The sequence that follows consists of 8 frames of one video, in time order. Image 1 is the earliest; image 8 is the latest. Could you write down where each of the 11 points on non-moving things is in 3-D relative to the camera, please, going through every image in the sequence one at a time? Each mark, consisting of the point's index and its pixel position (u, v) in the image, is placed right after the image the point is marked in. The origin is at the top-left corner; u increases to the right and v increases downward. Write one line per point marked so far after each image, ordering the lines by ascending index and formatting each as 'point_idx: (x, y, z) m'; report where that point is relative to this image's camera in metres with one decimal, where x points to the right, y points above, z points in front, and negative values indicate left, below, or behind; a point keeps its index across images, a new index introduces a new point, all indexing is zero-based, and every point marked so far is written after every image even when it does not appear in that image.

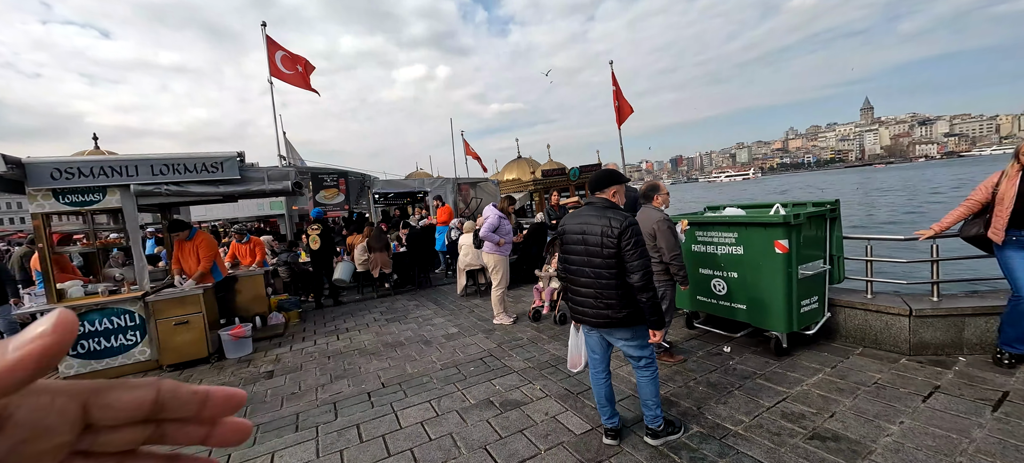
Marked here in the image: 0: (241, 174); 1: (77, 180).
0: (-3.6, +0.8, +5.3) m
1: (-5.0, +0.6, +4.5) m
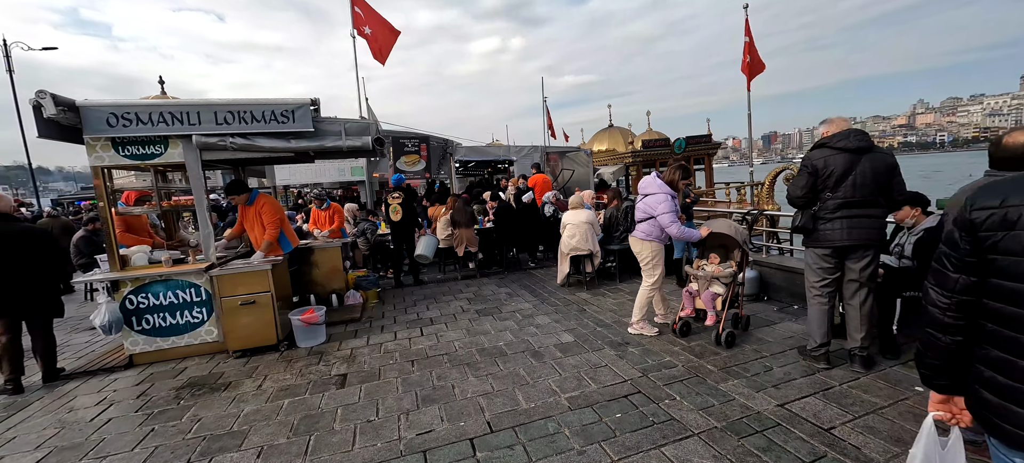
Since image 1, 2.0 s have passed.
0: (-2.2, +1.2, +4.4) m
1: (-3.6, +1.0, +3.8) m
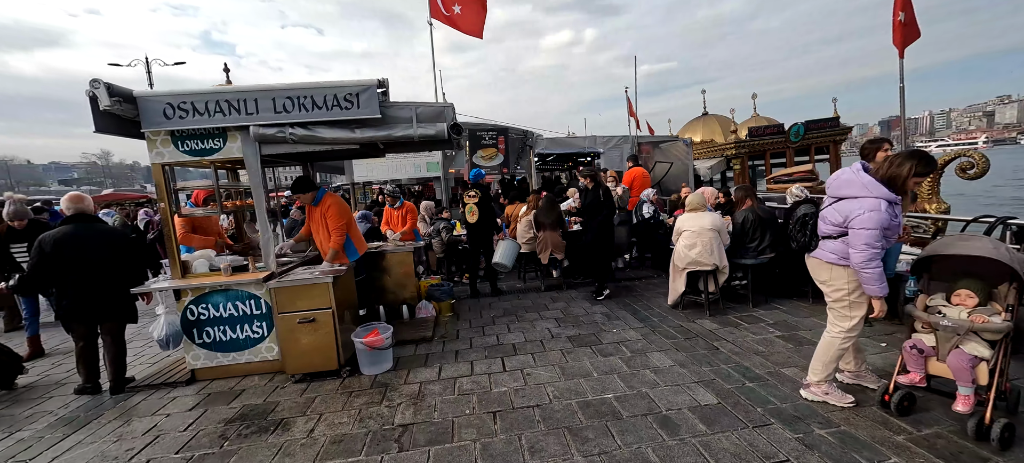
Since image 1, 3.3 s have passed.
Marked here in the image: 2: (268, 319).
0: (-1.2, +1.1, +3.7) m
1: (-2.7, +1.0, +3.4) m
2: (-2.3, -0.8, +3.8) m
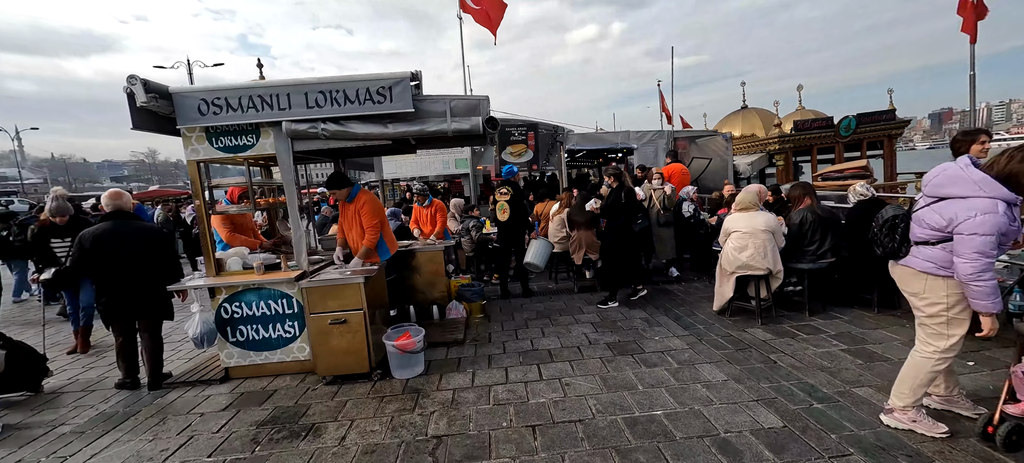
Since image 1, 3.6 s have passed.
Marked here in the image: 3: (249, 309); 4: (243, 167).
0: (-0.9, +1.1, +3.5) m
1: (-2.4, +1.0, +3.4) m
2: (-2.0, -0.8, +3.7) m
3: (-2.4, -0.7, +3.7) m
4: (-2.7, +0.7, +4.0) m
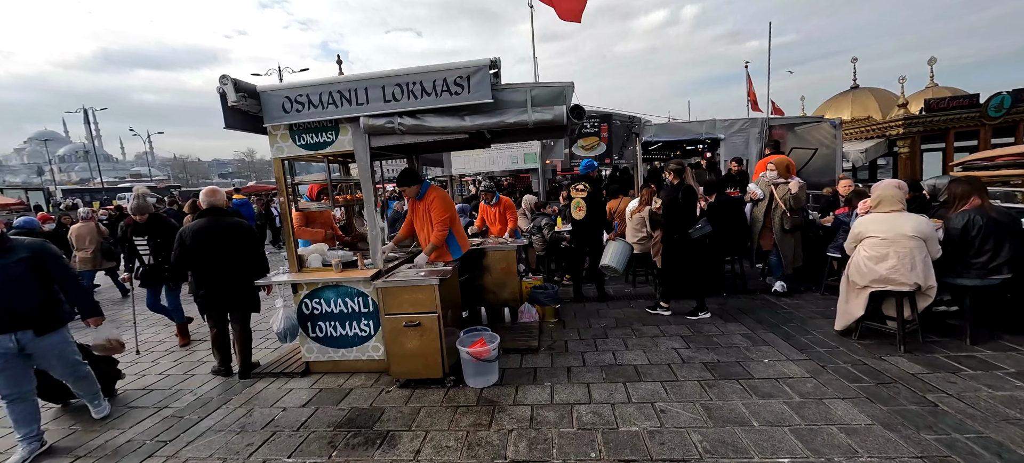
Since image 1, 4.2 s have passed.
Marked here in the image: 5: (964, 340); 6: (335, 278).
0: (-0.1, +1.1, +3.3) m
1: (-1.7, +1.0, +3.3) m
2: (-1.3, -0.8, +3.6) m
3: (-1.7, -0.7, +3.7) m
4: (-1.9, +0.7, +4.1) m
5: (+3.8, -0.9, +3.3) m
6: (-1.6, -0.4, +3.6) m
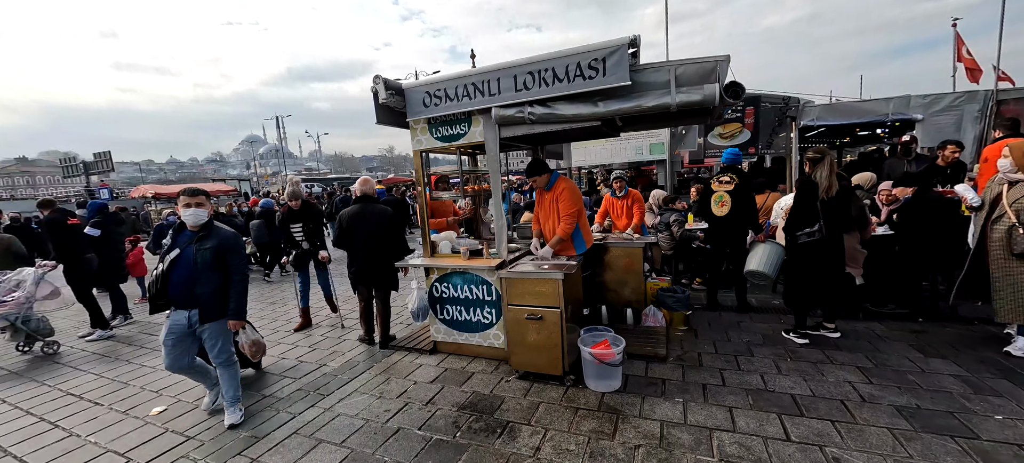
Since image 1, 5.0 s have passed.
0: (+0.9, +1.1, +3.0) m
1: (-0.6, +1.1, +3.5) m
2: (-0.1, -0.7, +3.7) m
3: (-0.6, -0.6, +3.9) m
4: (-0.6, +0.8, +4.3) m
5: (+4.6, -1.0, +2.0) m
6: (-0.5, -0.3, +3.7) m
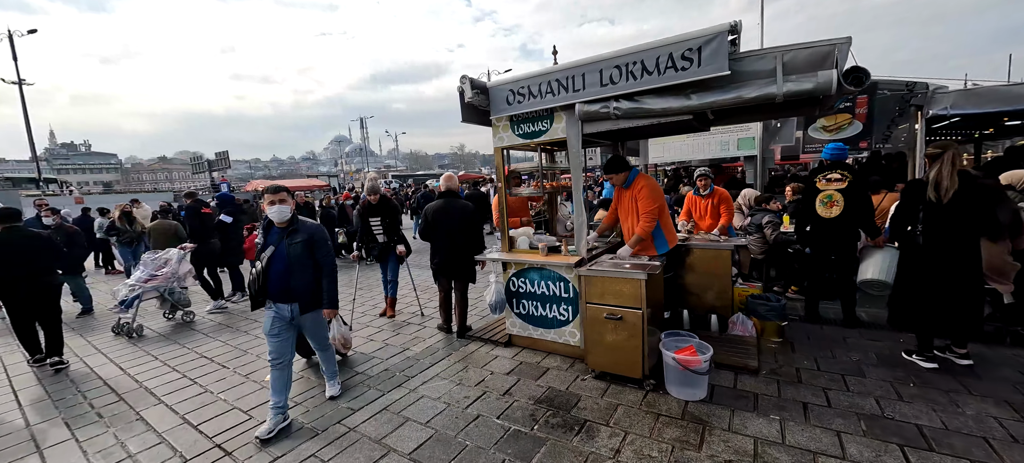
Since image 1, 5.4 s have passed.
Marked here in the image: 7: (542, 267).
0: (+1.5, +1.1, +2.8) m
1: (+0.1, +1.2, +3.5) m
2: (+0.6, -0.7, +3.7) m
3: (+0.2, -0.5, +3.9) m
4: (+0.2, +0.9, +4.3) m
5: (+4.9, -1.1, +1.2) m
6: (+0.3, -0.3, +3.7) m
7: (+0.3, -0.3, +3.8) m
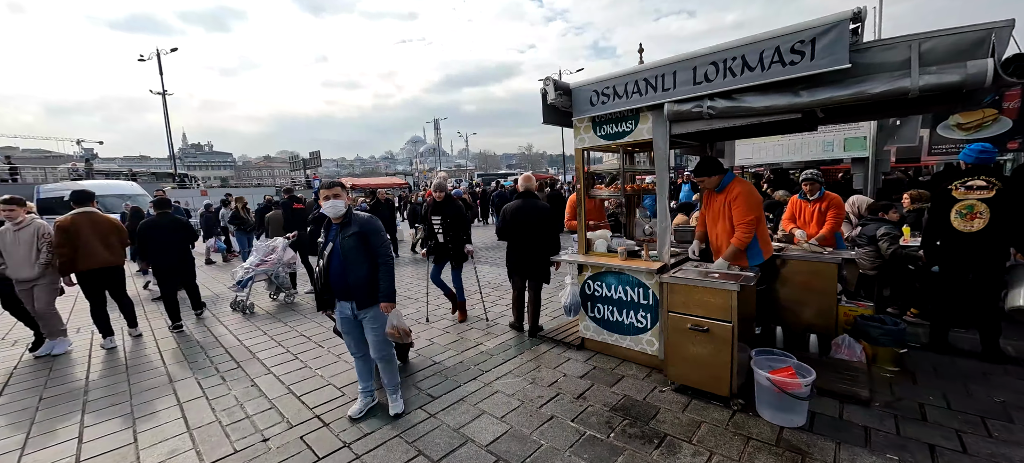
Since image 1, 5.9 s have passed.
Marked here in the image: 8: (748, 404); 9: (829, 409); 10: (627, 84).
0: (+2.1, +1.1, +2.5) m
1: (+0.9, +1.1, +3.5) m
2: (+1.3, -0.7, +3.5) m
3: (+0.9, -0.6, +3.8) m
4: (+1.1, +0.8, +4.2) m
5: (+5.1, -1.3, +0.3) m
6: (+1.0, -0.3, +3.6) m
7: (+1.0, -0.4, +3.7) m
8: (+1.7, -1.3, +2.9) m
9: (+2.3, -1.3, +2.8) m
10: (+1.0, +1.2, +3.4) m
